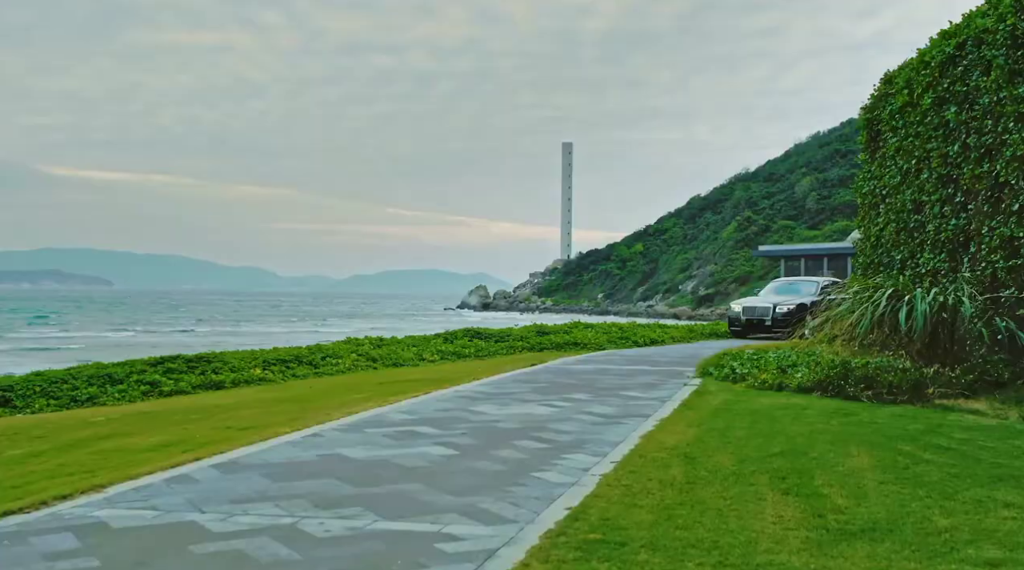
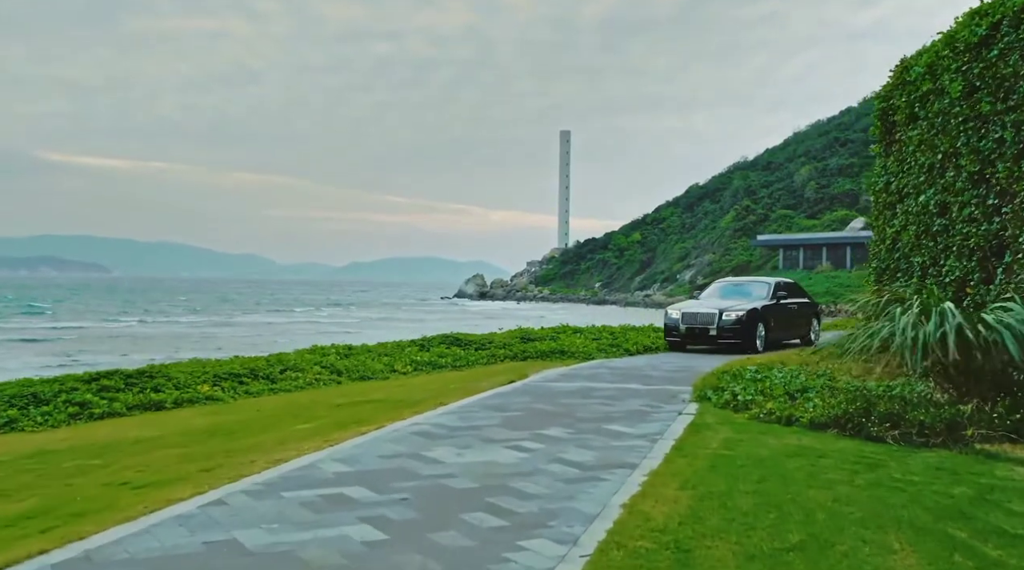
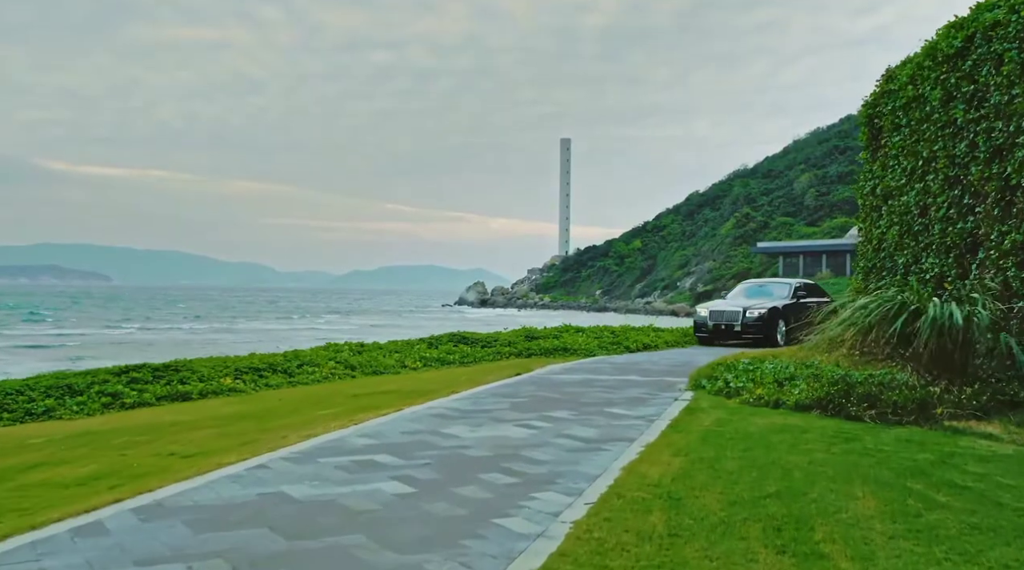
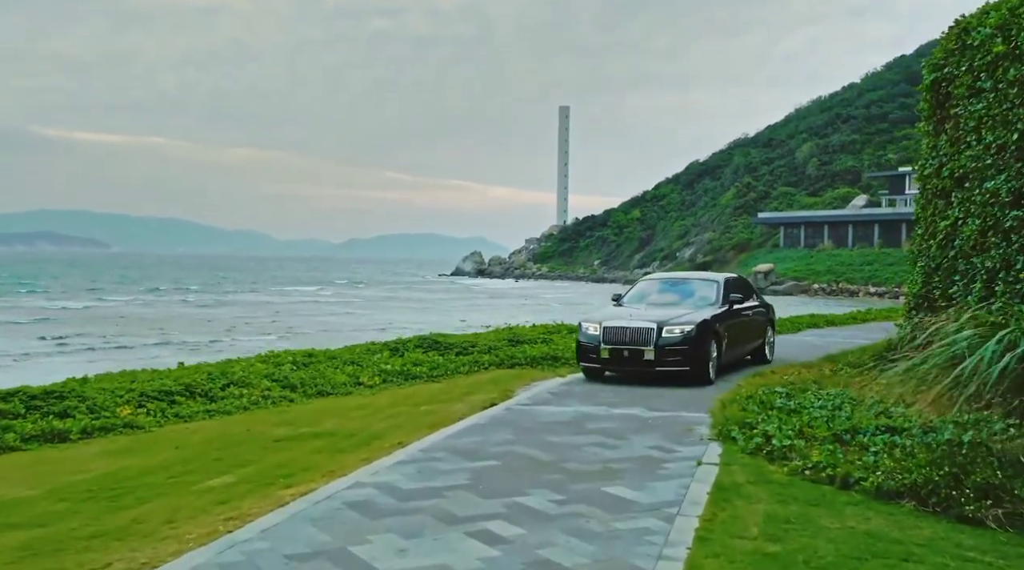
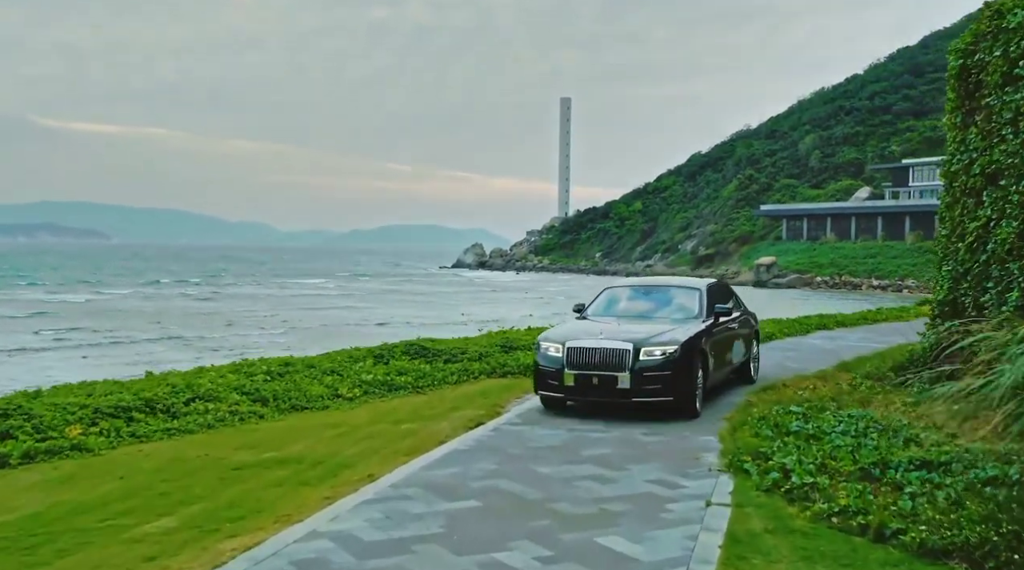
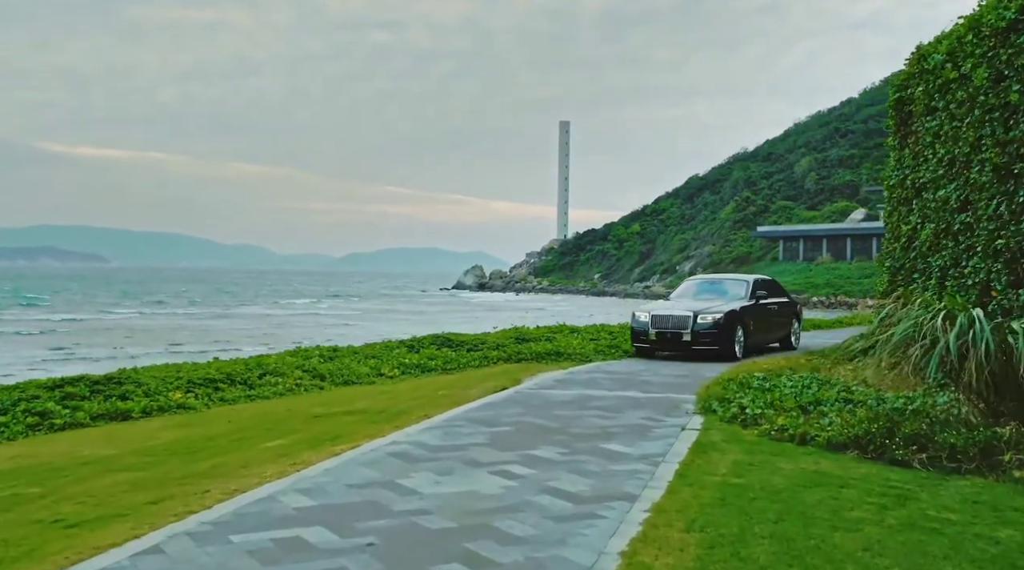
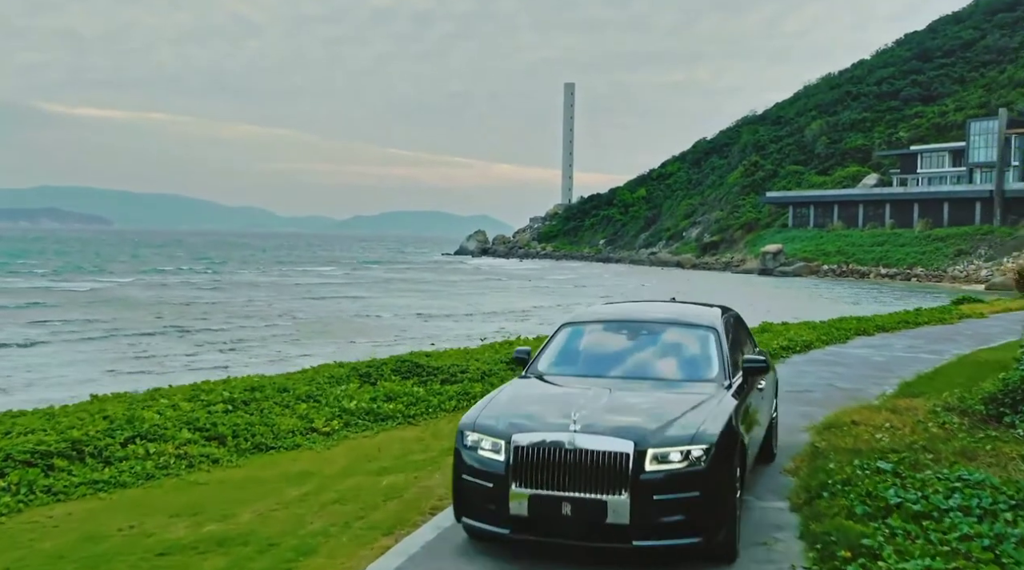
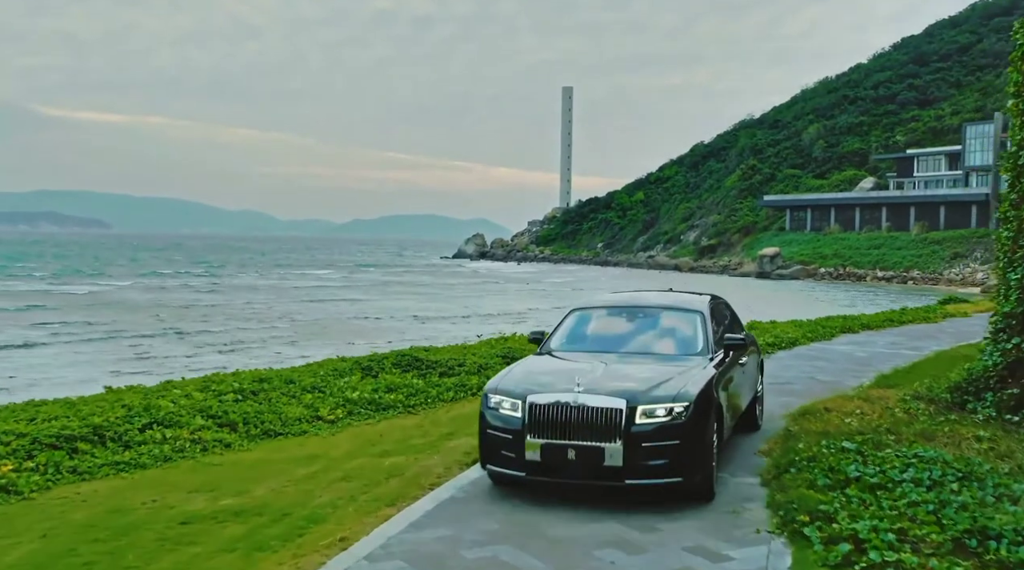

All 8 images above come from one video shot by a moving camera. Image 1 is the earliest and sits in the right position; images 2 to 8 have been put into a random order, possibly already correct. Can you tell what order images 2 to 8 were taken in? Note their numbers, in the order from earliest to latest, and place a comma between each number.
3, 2, 6, 4, 5, 8, 7
